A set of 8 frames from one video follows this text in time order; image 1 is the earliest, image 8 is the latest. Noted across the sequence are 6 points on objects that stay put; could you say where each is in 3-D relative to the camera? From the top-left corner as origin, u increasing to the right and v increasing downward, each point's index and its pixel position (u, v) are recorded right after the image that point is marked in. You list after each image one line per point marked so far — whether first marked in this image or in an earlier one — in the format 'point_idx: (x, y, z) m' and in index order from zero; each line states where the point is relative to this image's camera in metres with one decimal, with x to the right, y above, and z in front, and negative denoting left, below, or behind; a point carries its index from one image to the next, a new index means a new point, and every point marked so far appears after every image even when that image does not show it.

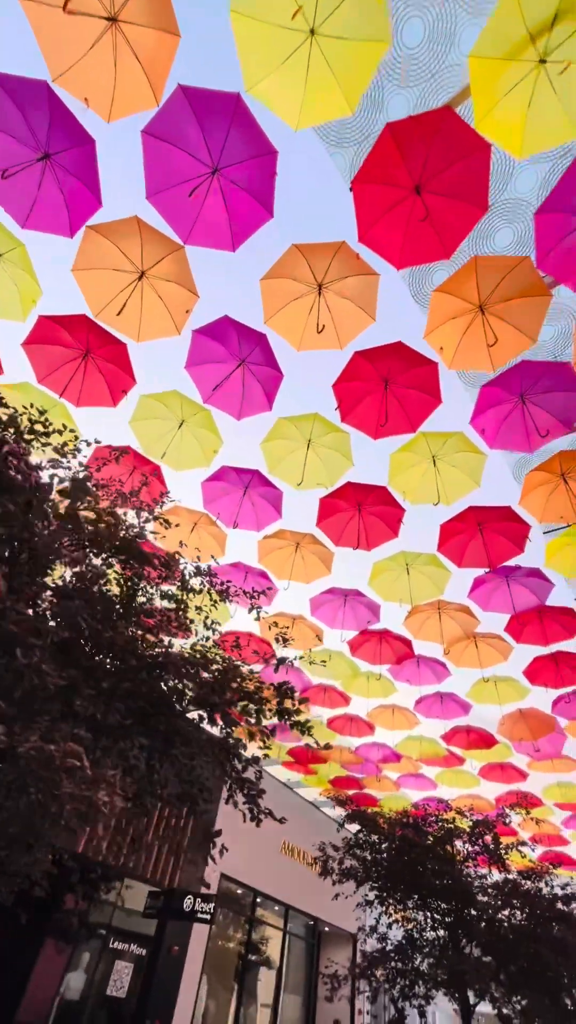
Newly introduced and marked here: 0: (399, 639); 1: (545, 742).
0: (+1.9, -2.2, +8.2) m
1: (+5.3, -4.7, +9.9) m
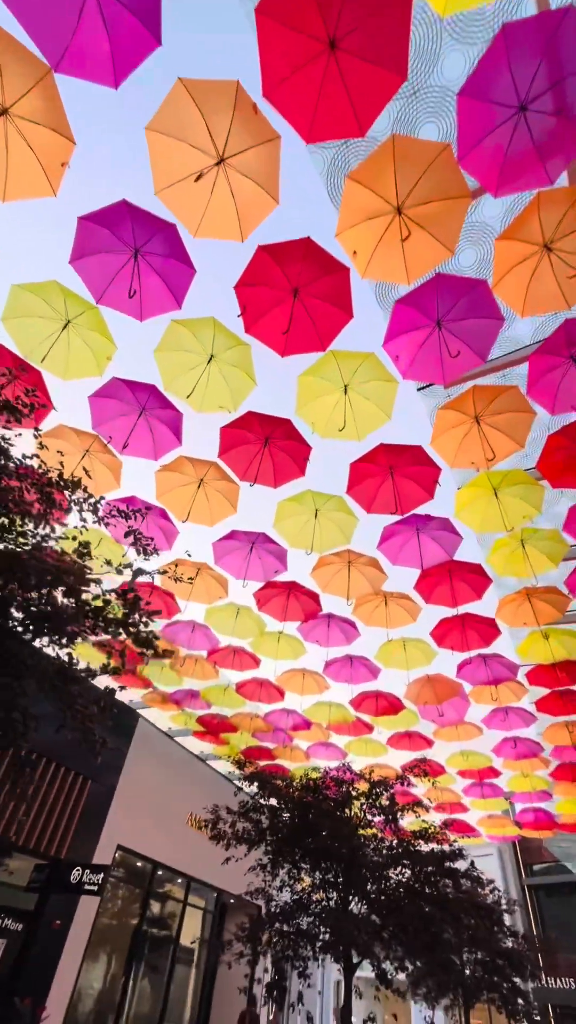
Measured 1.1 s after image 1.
0: (+0.3, -1.3, +7.8) m
1: (+3.4, -4.0, +10.0) m
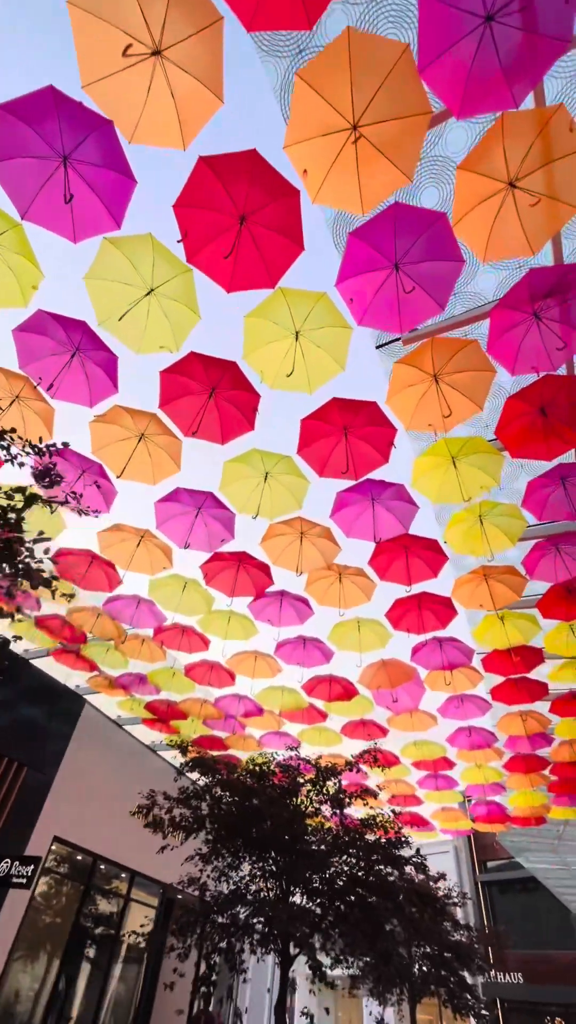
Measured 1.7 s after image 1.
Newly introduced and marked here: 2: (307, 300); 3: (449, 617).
0: (-0.5, -0.8, +7.4) m
1: (+2.3, -3.7, +9.7) m
2: (+0.2, +2.2, +4.9) m
3: (+2.7, -1.8, +8.1) m
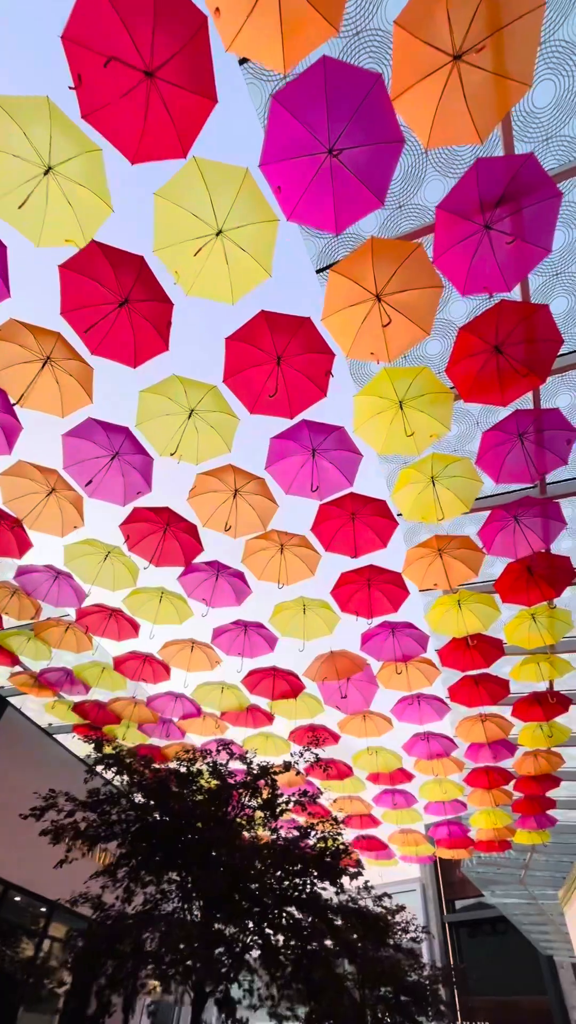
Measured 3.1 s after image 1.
0: (-1.4, -0.2, +6.6) m
1: (+1.2, -3.3, +8.9) m
2: (-0.5, +2.9, +4.3) m
3: (+1.7, -1.3, +7.4) m
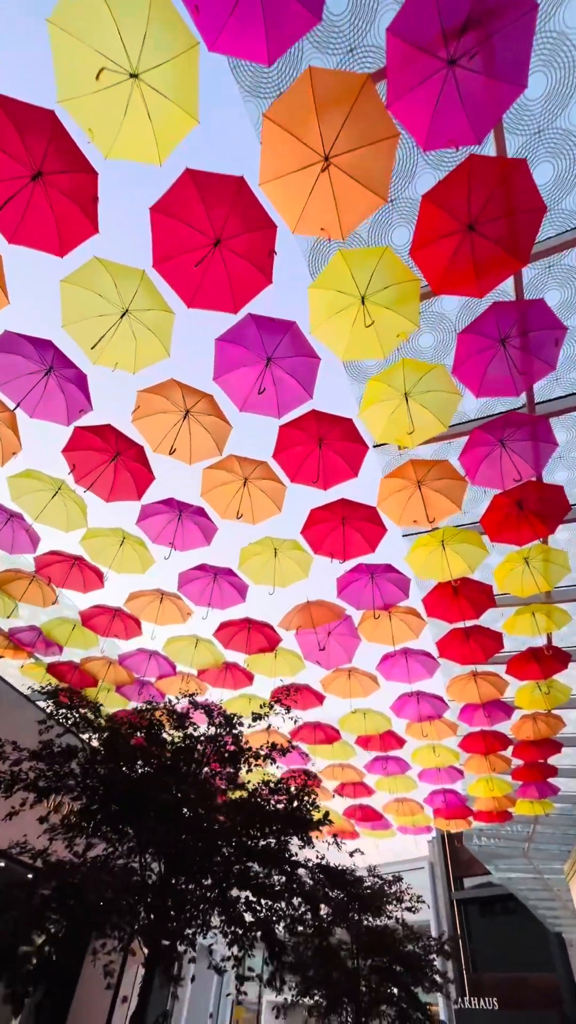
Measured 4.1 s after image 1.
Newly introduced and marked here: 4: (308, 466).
0: (-1.9, +0.7, +6.0) m
1: (+0.8, -2.3, +8.3) m
2: (-1.1, +3.7, +3.6) m
3: (+1.3, -0.4, +6.7) m
4: (+0.2, +0.6, +6.0) m
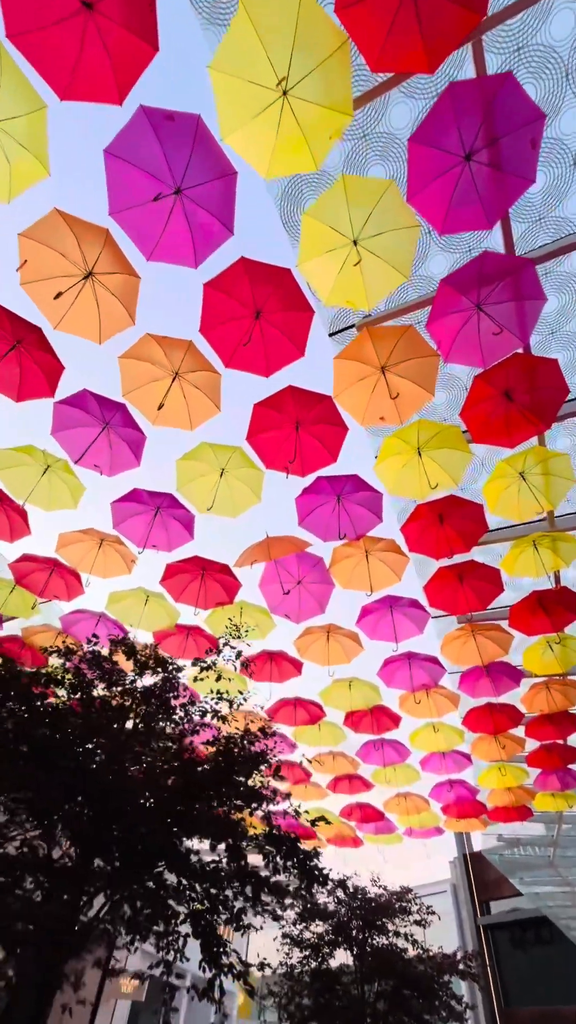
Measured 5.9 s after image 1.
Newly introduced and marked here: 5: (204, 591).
0: (-2.6, +1.8, +5.0) m
1: (+0.2, -1.2, +7.1) m
2: (-2.0, +5.0, +2.7) m
3: (+0.6, +0.8, +5.6) m
4: (-0.5, +1.8, +5.0) m
5: (-1.2, -1.1, +7.0) m
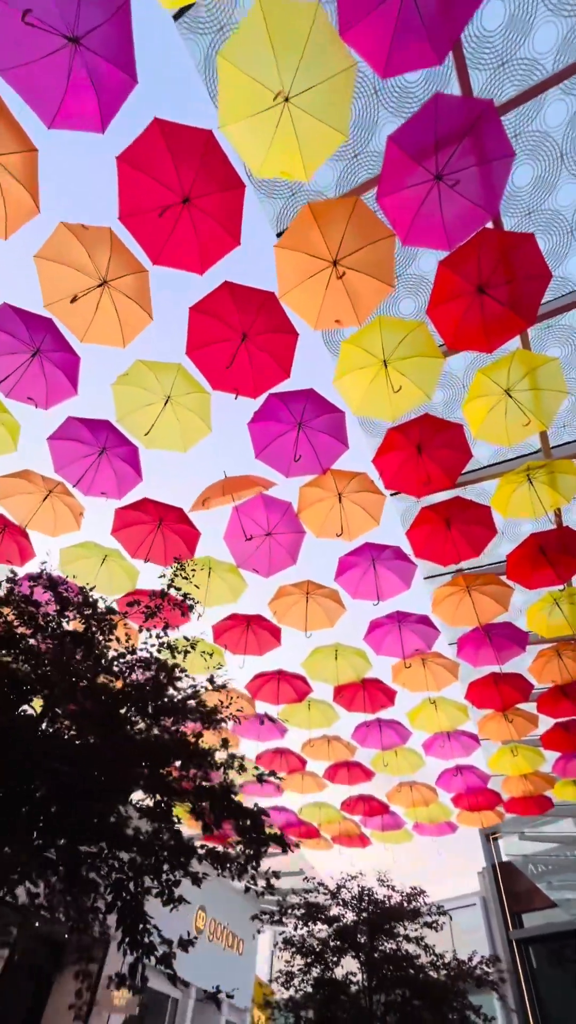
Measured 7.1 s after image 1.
0: (-3.2, +2.5, +4.5) m
1: (-0.2, -0.4, +6.4) m
2: (-2.8, +5.8, +2.3) m
3: (0.0, +1.6, +5.0) m
4: (-1.1, +2.6, +4.4) m
5: (-1.7, -0.4, +6.4) m
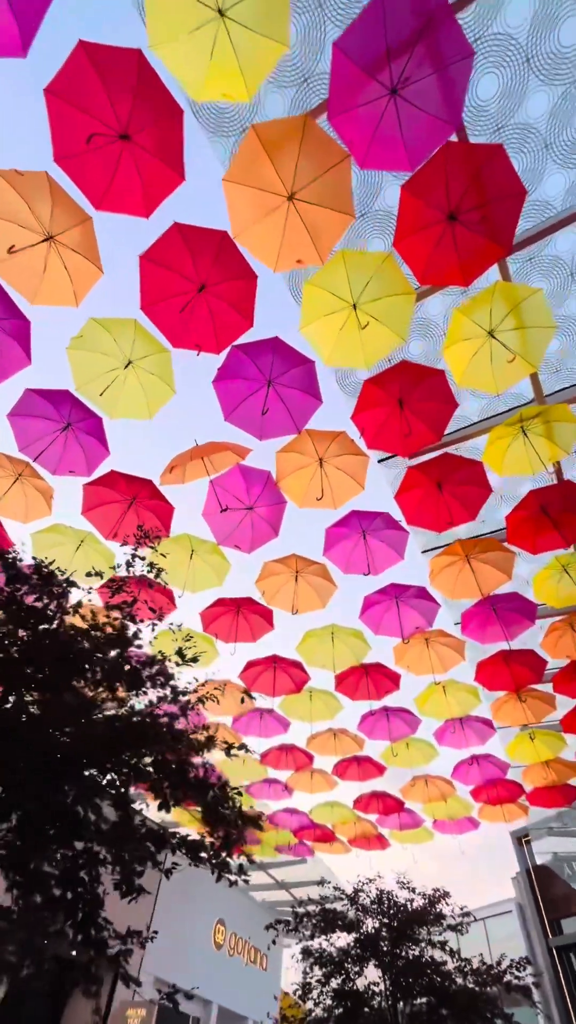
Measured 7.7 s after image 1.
0: (-3.6, +2.7, +4.2) m
1: (-0.4, 0.0, +6.0) m
2: (-3.4, +6.1, +2.1) m
3: (-0.4, +2.0, +4.6) m
4: (-1.5, +2.9, +4.1) m
5: (-1.9, -0.1, +6.0) m
